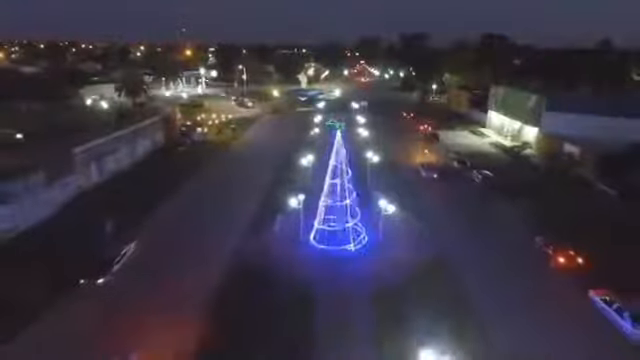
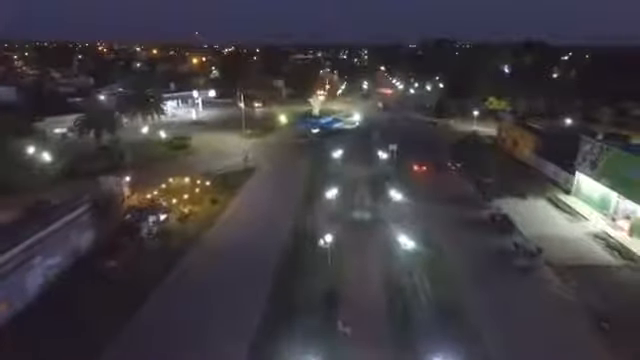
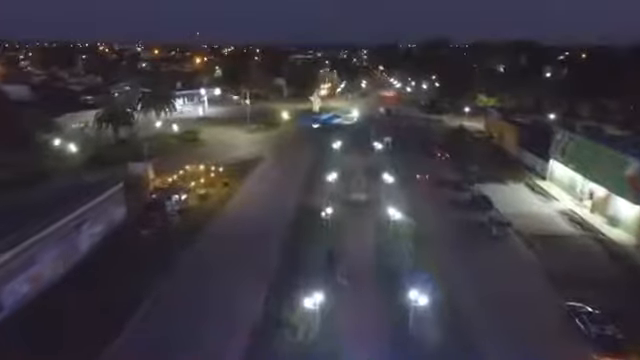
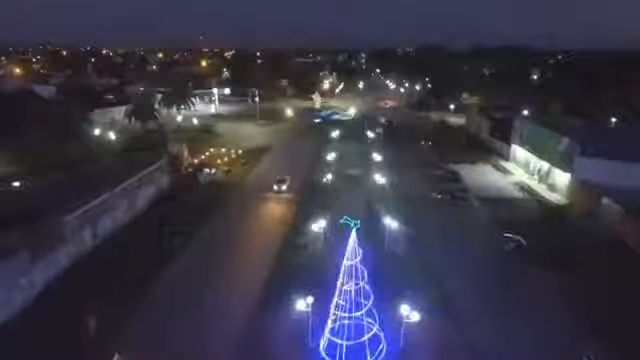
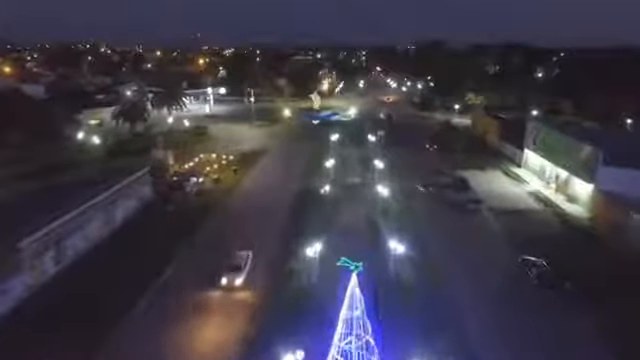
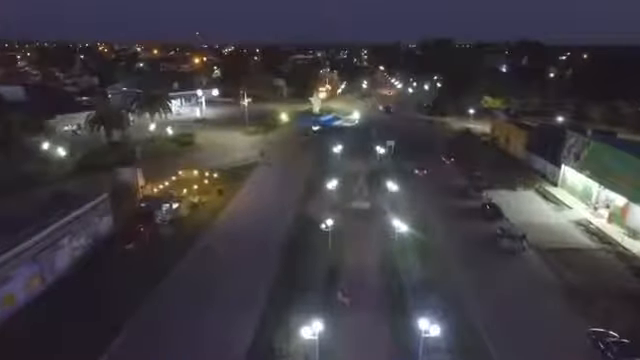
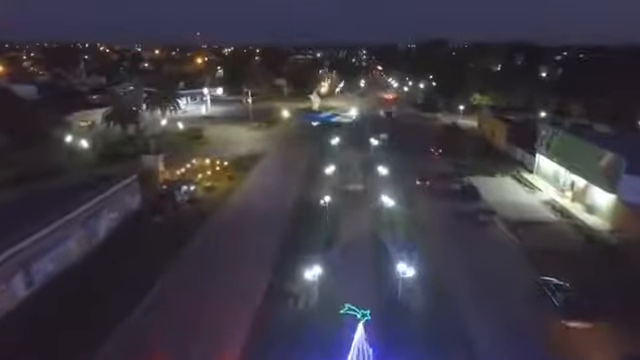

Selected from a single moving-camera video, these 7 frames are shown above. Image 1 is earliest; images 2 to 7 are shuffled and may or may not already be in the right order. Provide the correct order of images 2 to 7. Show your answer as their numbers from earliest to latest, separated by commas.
4, 5, 7, 3, 6, 2
